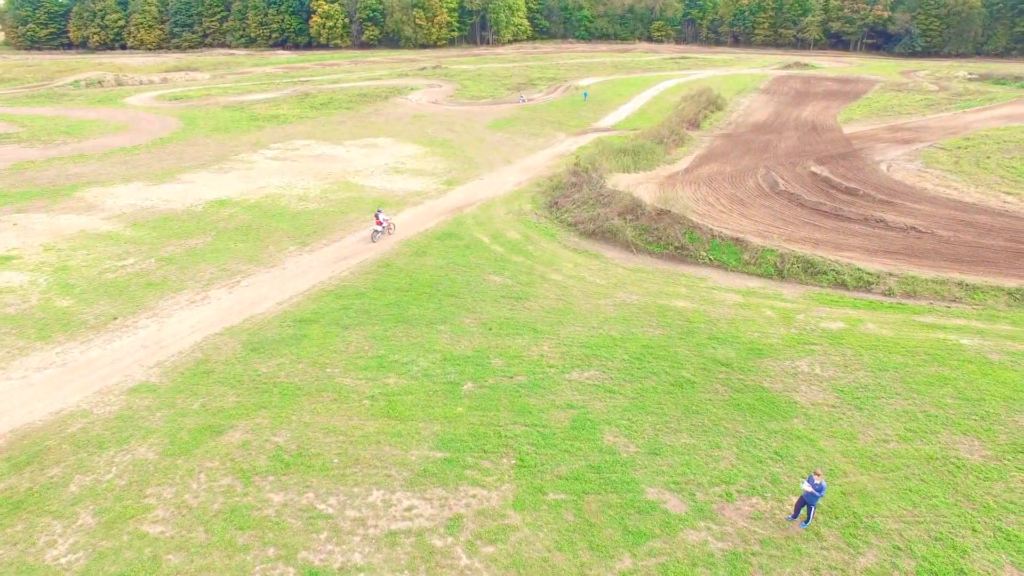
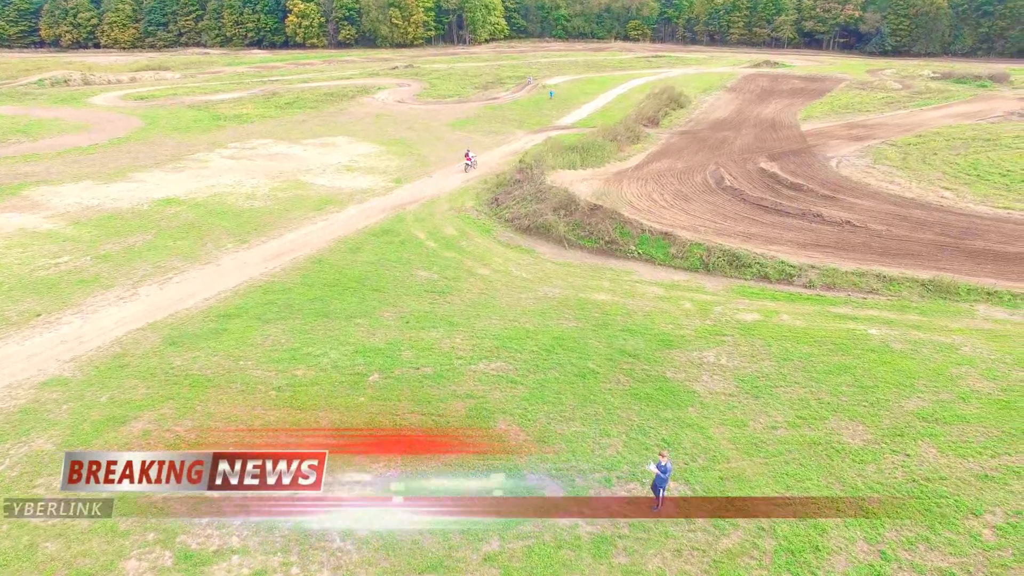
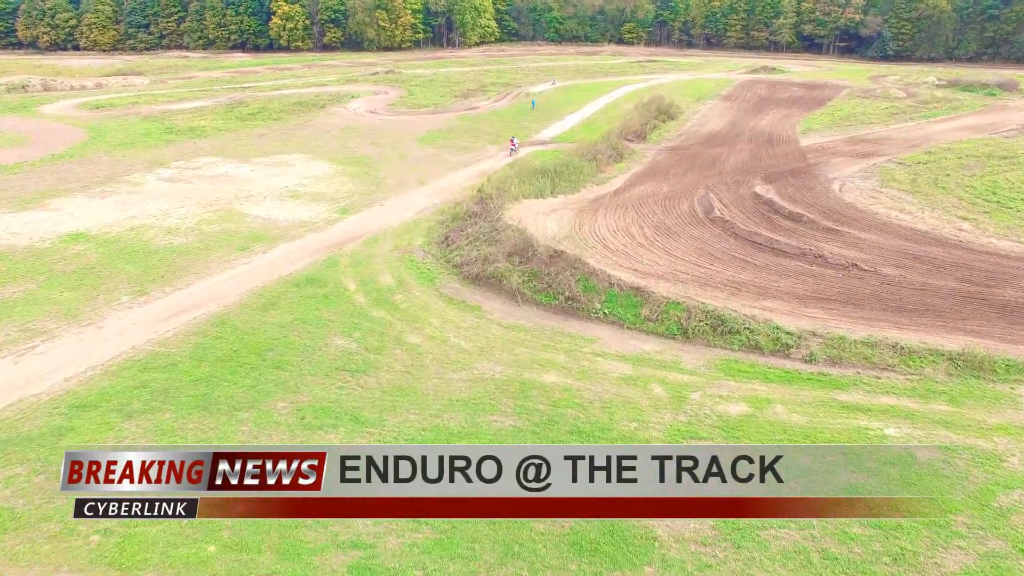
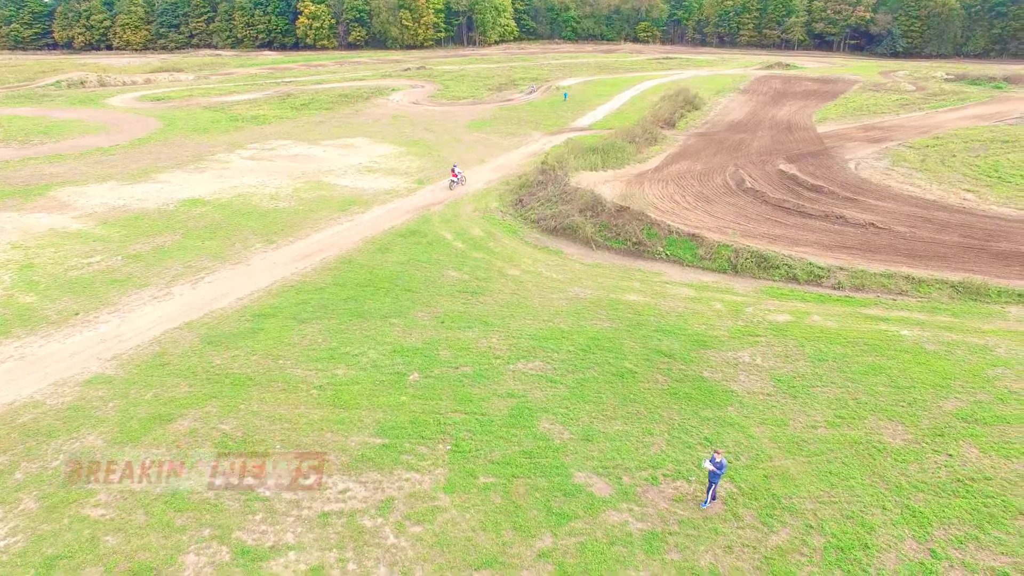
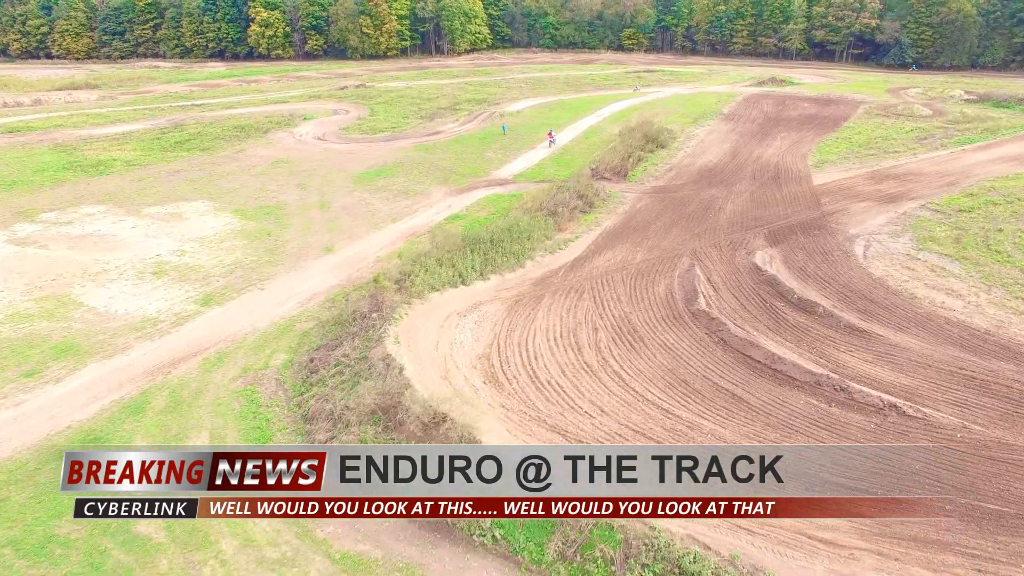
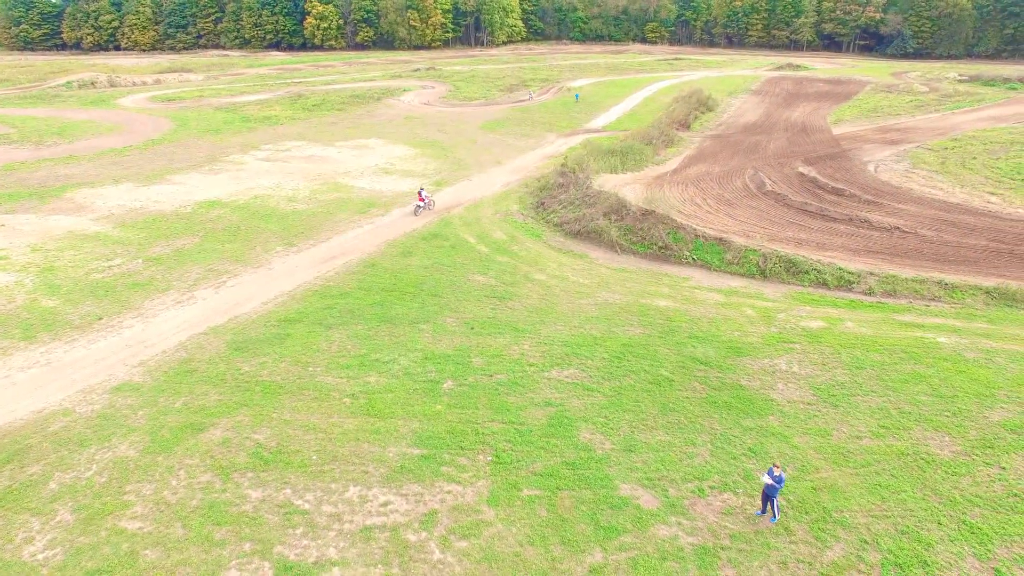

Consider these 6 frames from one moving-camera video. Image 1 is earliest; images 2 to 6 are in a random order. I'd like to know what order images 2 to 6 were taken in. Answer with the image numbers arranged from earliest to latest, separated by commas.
6, 4, 2, 3, 5
